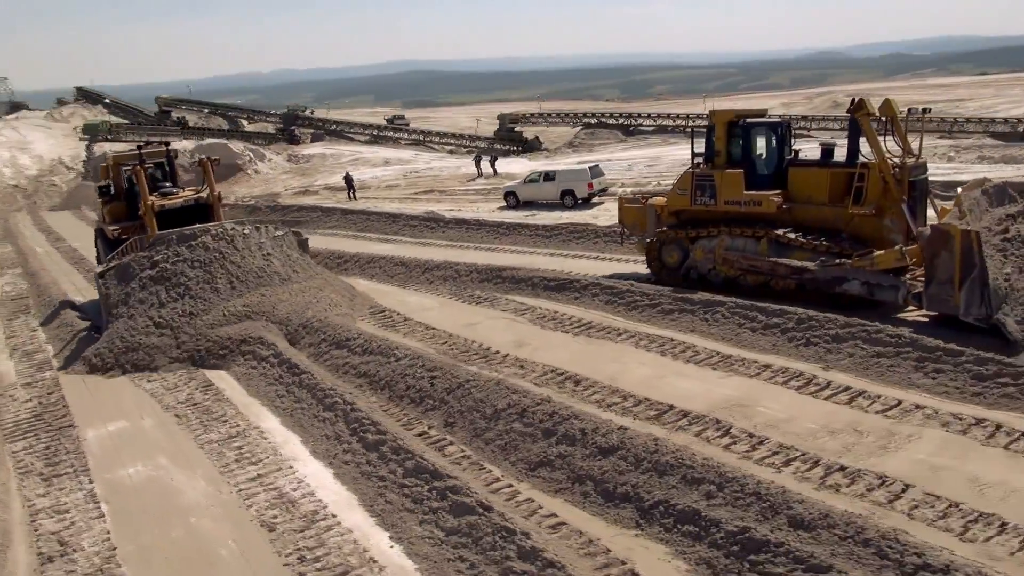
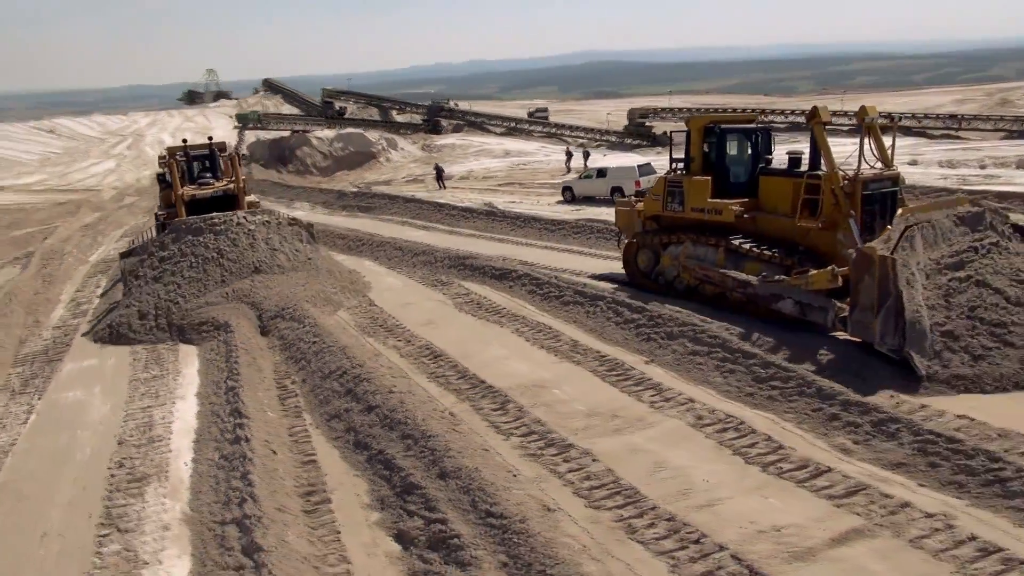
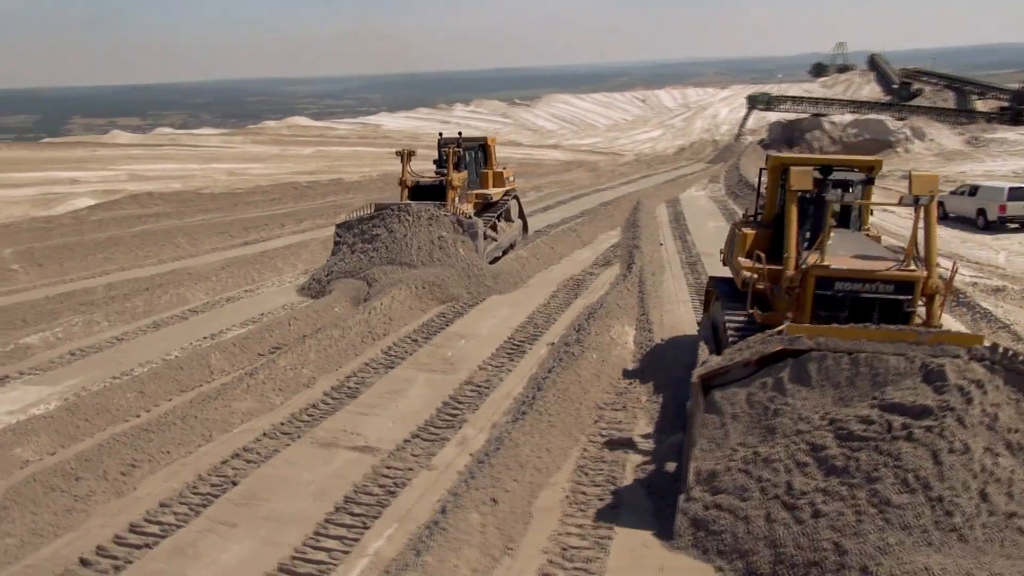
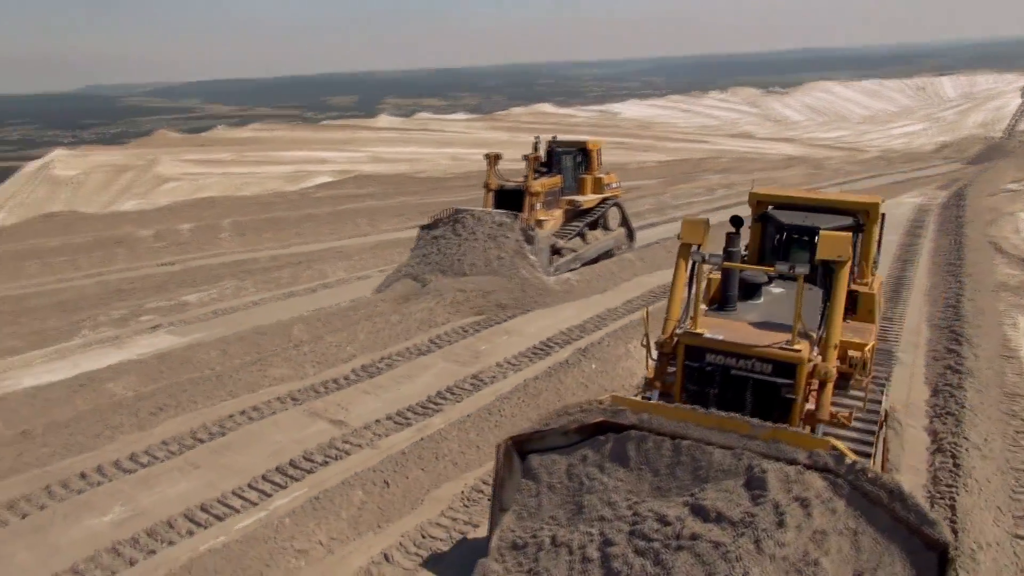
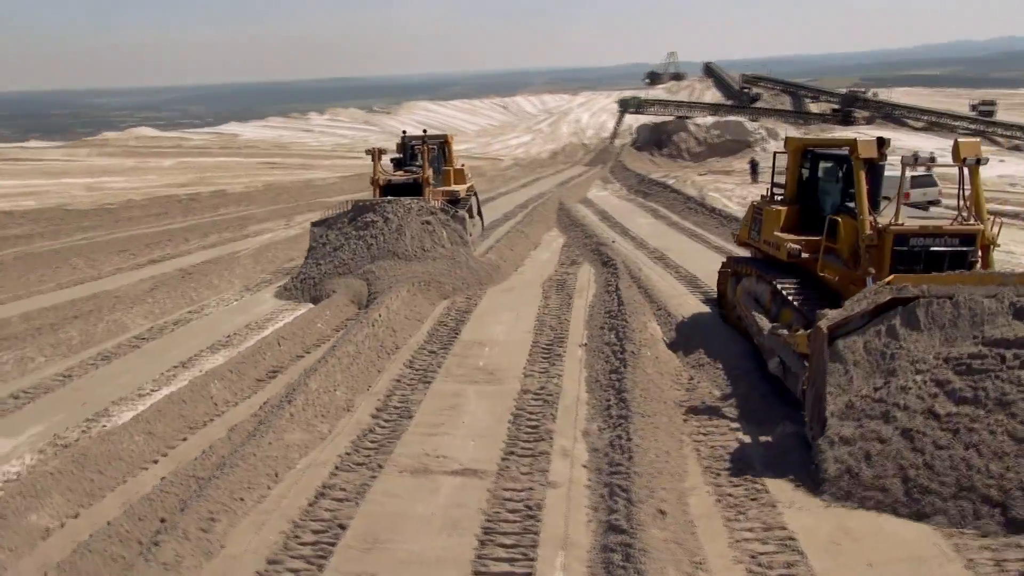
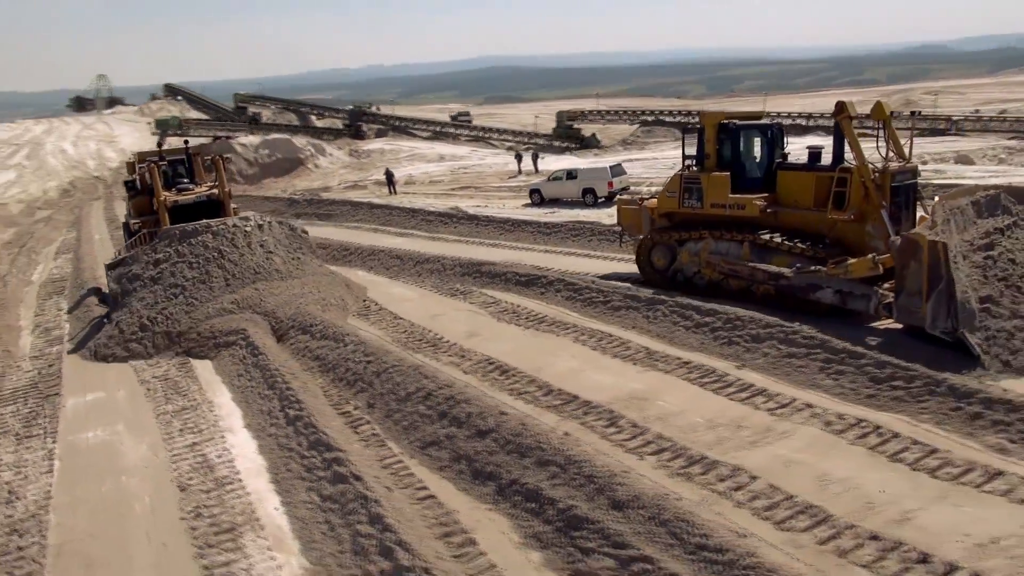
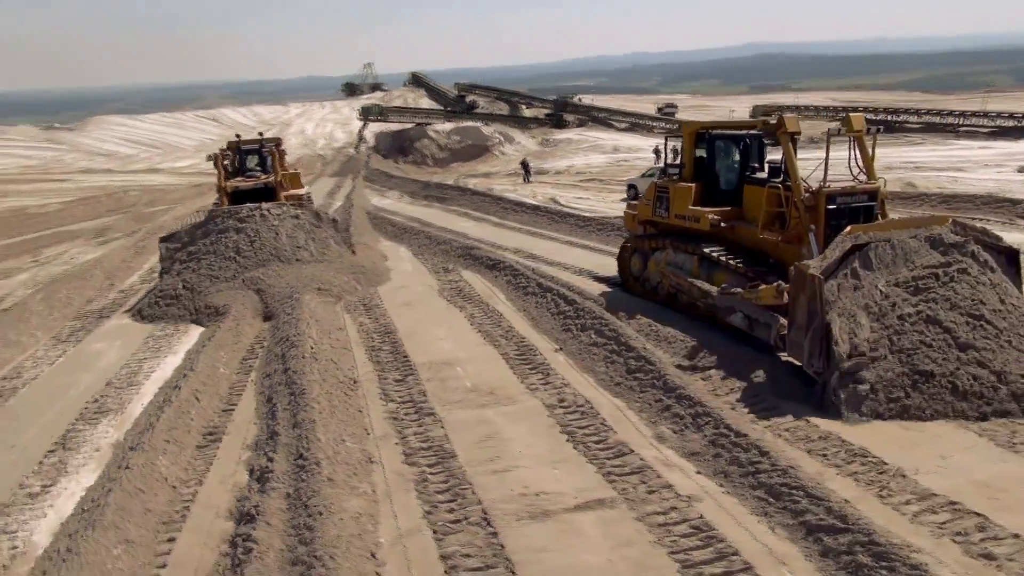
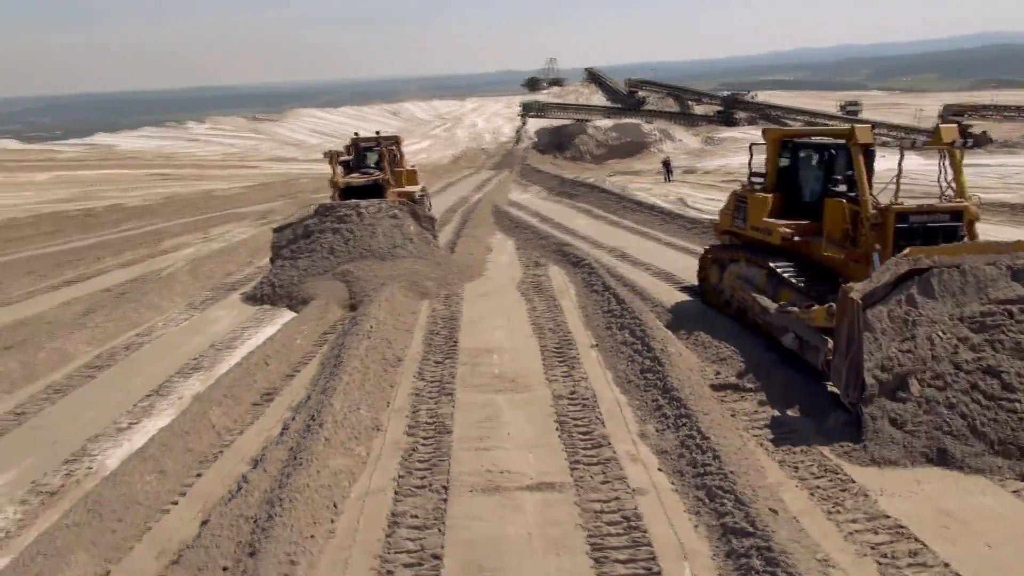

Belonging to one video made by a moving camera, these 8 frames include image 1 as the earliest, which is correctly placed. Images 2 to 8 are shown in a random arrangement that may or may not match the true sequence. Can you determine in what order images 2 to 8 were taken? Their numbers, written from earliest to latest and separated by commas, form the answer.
6, 2, 7, 8, 5, 3, 4
